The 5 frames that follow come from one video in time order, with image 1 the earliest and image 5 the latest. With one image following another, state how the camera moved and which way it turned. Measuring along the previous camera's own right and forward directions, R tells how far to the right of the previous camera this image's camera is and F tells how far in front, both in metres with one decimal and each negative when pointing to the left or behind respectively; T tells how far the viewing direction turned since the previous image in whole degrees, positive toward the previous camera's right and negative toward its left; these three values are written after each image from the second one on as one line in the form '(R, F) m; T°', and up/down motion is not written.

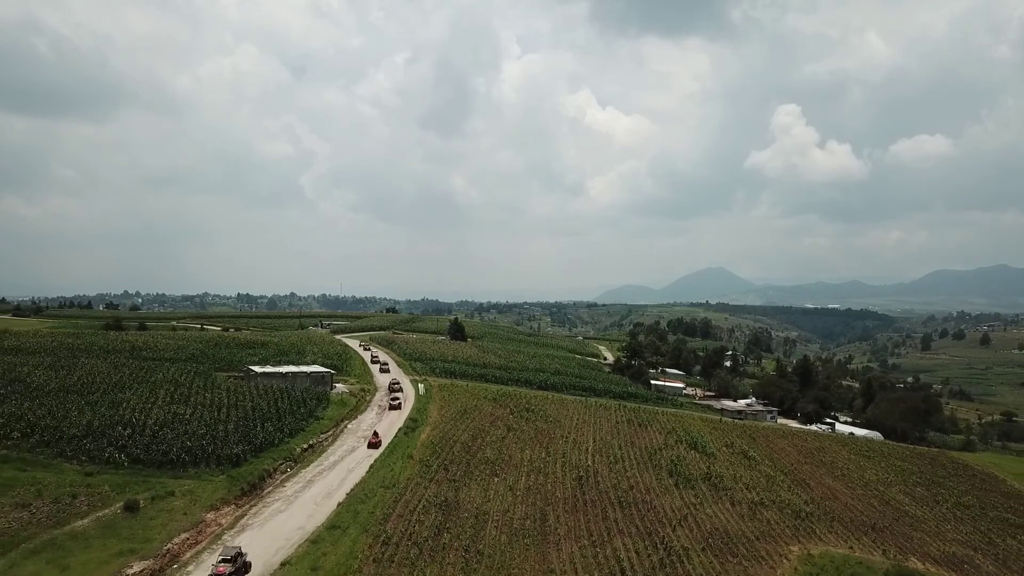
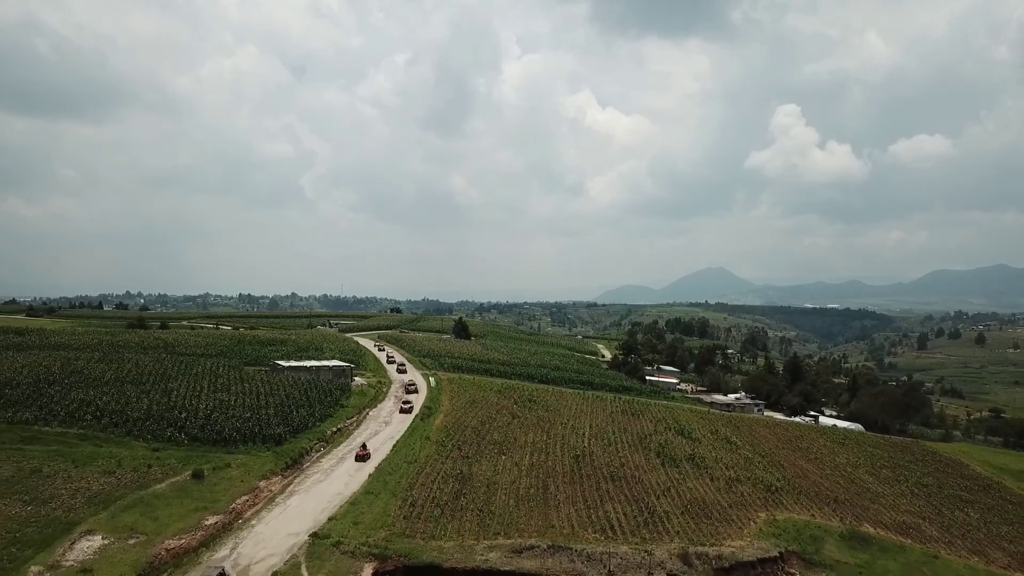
(-0.3, -4.4) m; 0°
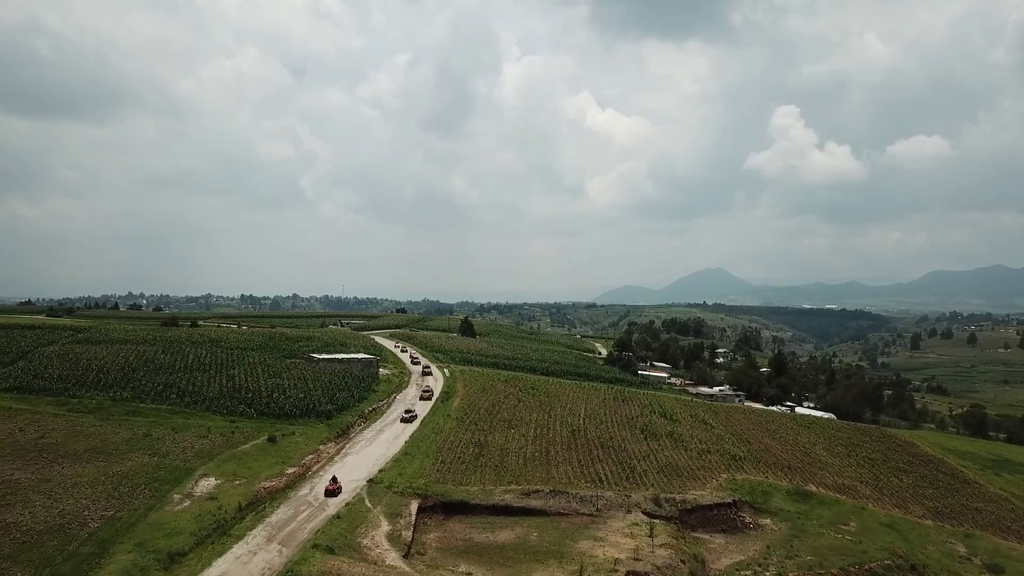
(-0.6, -7.3) m; 0°
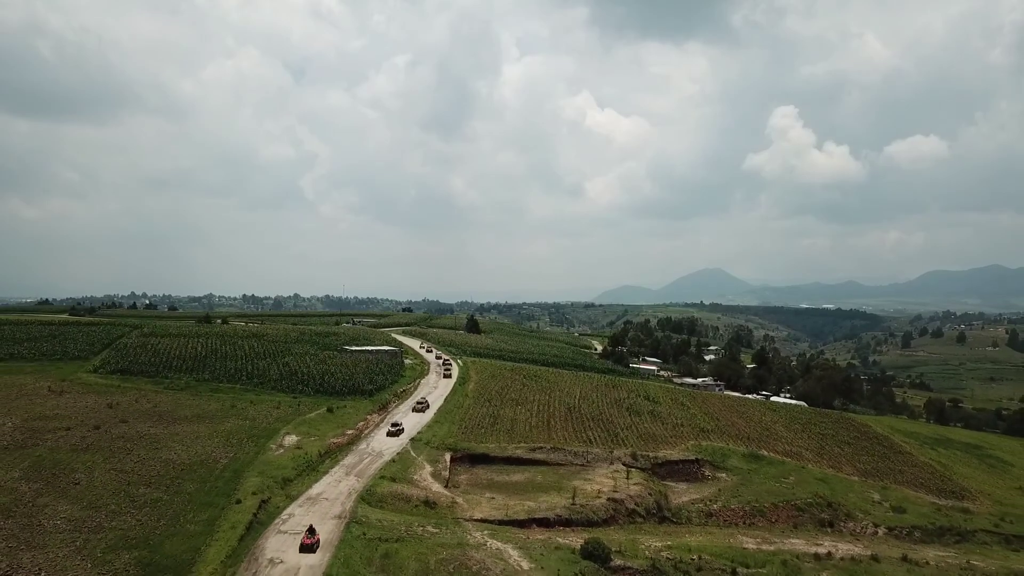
(-0.7, -9.2) m; 0°
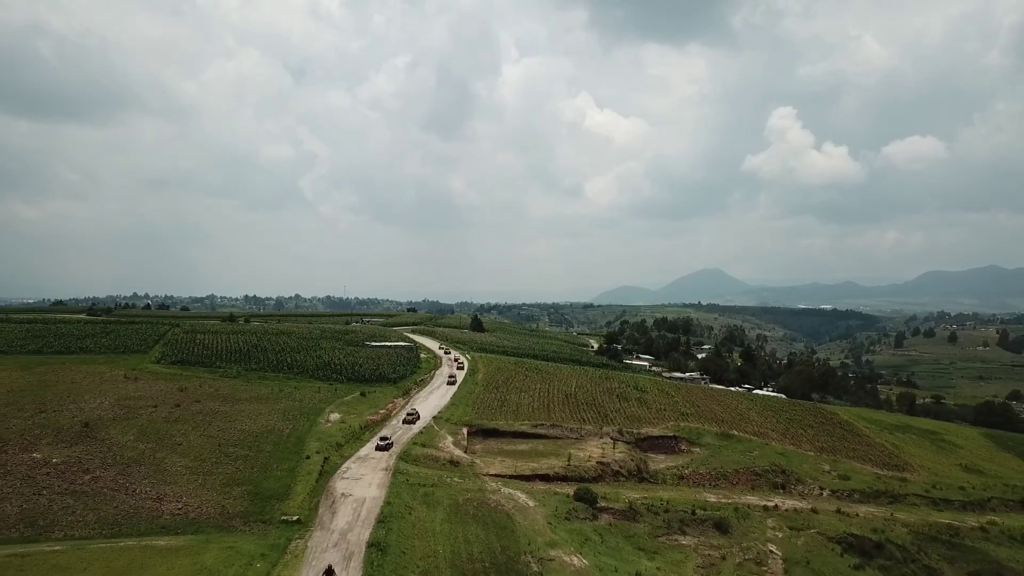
(-0.6, -7.8) m; 0°
